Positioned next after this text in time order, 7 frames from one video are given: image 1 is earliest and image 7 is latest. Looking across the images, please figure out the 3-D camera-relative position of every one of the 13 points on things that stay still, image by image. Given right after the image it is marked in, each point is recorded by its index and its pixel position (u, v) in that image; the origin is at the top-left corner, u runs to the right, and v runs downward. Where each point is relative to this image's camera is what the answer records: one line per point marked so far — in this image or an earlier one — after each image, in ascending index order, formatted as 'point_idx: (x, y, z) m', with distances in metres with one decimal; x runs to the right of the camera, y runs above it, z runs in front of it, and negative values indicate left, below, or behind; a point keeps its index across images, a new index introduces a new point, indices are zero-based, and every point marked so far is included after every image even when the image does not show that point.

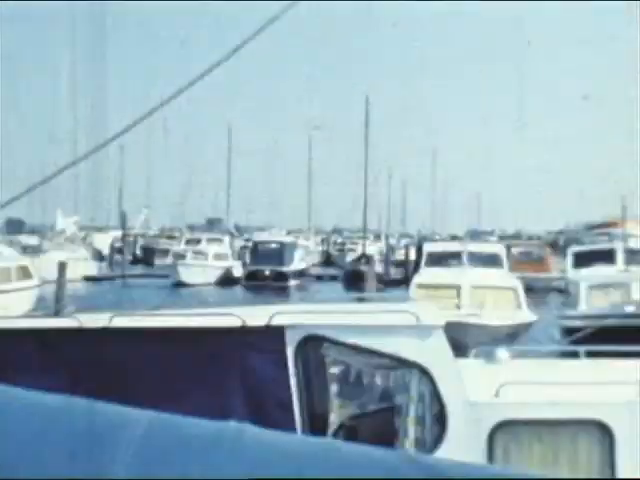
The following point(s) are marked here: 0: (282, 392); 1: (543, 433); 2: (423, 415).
0: (-0.2, -0.6, +6.4) m
1: (+0.8, -0.7, +6.1) m
2: (+0.4, -0.7, +6.4) m
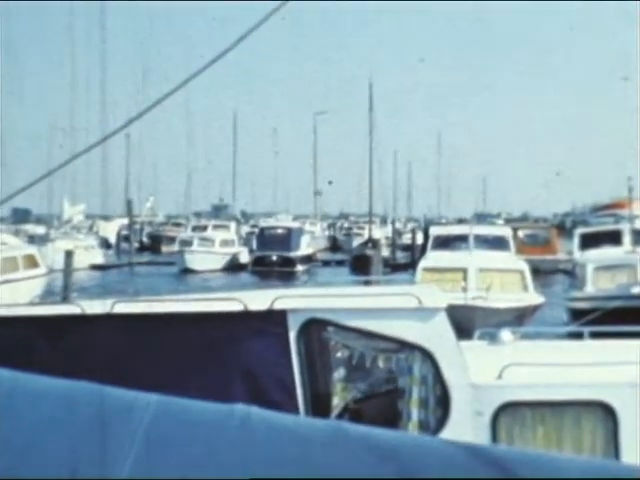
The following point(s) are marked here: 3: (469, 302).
0: (-0.1, -0.5, +6.4) m
1: (+0.9, -0.7, +6.1) m
2: (+0.4, -0.6, +6.4) m
3: (+1.4, -0.6, +14.9) m
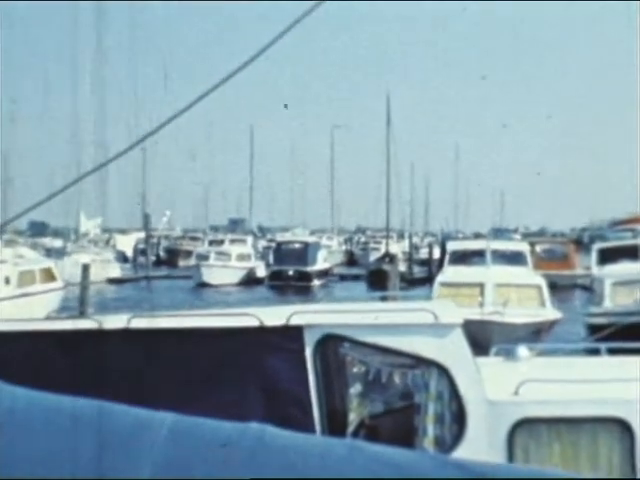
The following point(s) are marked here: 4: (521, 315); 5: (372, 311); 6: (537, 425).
0: (-0.1, -0.6, +6.4) m
1: (+0.9, -0.7, +6.1) m
2: (+0.5, -0.7, +6.4) m
3: (+1.6, -0.7, +14.9) m
4: (+2.3, -0.9, +18.3) m
5: (+0.2, -0.3, +6.8) m
6: (+0.8, -0.7, +6.2) m
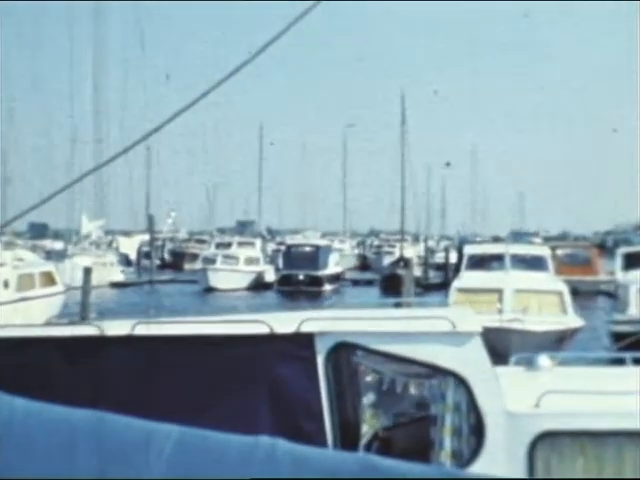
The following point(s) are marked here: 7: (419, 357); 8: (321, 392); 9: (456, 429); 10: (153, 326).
0: (0.0, -0.6, +6.1) m
1: (+1.0, -0.7, +5.8) m
2: (+0.5, -0.7, +6.1) m
3: (+1.7, -0.8, +14.6) m
4: (+2.4, -0.9, +17.9) m
5: (+0.3, -0.3, +6.5) m
6: (+0.9, -0.7, +5.9) m
7: (+0.4, -0.5, +6.2) m
8: (0.0, -0.6, +6.1) m
9: (+0.5, -0.7, +6.1) m
10: (-0.7, -0.4, +6.5) m
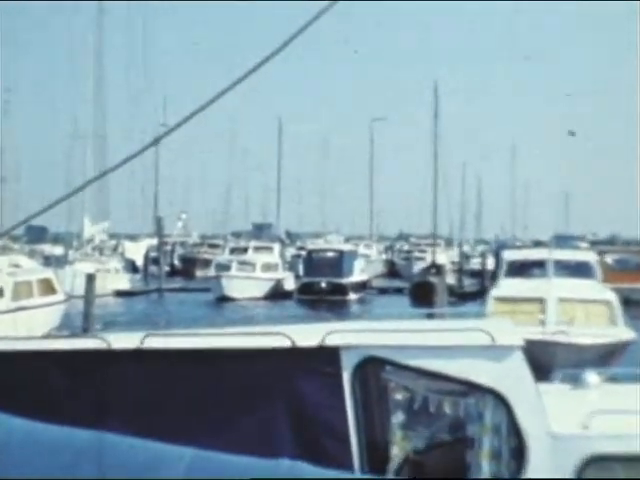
0: (+0.1, -0.6, +5.5) m
1: (+1.1, -0.8, +5.2) m
2: (+0.6, -0.7, +5.5) m
3: (+1.8, -0.9, +14.0) m
4: (+2.7, -1.0, +17.3) m
5: (+0.4, -0.3, +5.9) m
6: (+1.0, -0.7, +5.3) m
7: (+0.5, -0.5, +5.6) m
8: (+0.1, -0.6, +5.5) m
9: (+0.6, -0.7, +5.5) m
10: (-0.6, -0.4, +5.9) m
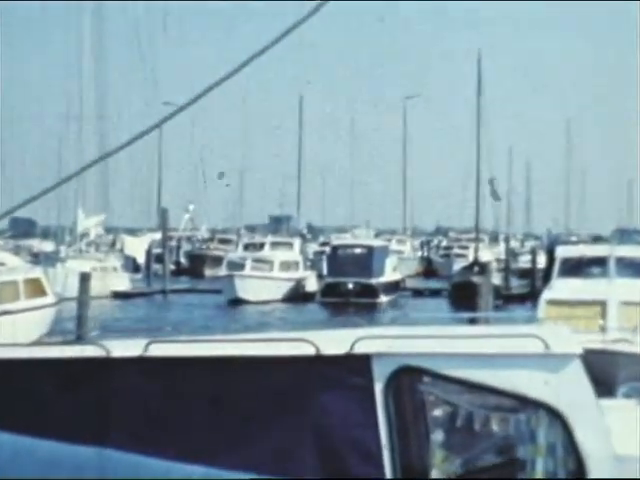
0: (+0.1, -0.6, +4.7) m
1: (+1.1, -0.7, +4.4) m
2: (+0.7, -0.7, +4.7) m
3: (+2.0, -1.0, +13.2) m
4: (+2.8, -1.2, +16.5) m
5: (+0.5, -0.3, +5.1) m
6: (+1.1, -0.7, +4.5) m
7: (+0.6, -0.4, +4.8) m
8: (+0.2, -0.6, +4.7) m
9: (+0.7, -0.7, +4.7) m
10: (-0.5, -0.3, +5.1) m
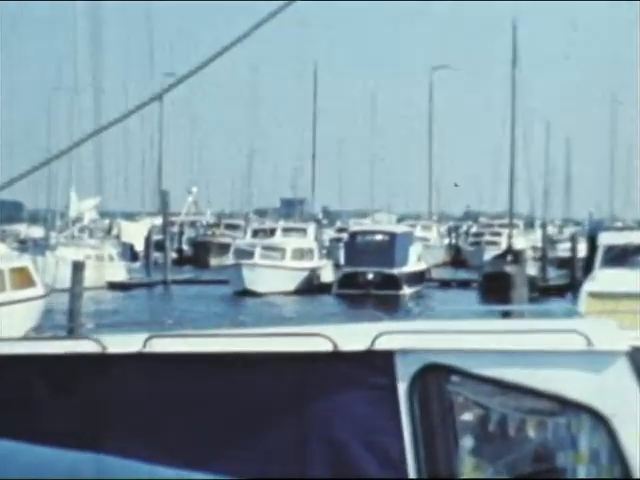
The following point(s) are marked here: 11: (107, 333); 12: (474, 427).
0: (+0.2, -0.5, +4.2) m
1: (+1.2, -0.7, +3.9) m
2: (+0.7, -0.6, +4.2) m
3: (+2.1, -1.0, +12.6) m
4: (+3.0, -1.2, +15.9) m
5: (+0.5, -0.3, +4.6) m
6: (+1.1, -0.7, +4.0) m
7: (+0.6, -0.4, +4.3) m
8: (+0.2, -0.5, +4.2) m
9: (+0.7, -0.7, +4.2) m
10: (-0.5, -0.3, +4.6) m
11: (-0.7, -0.3, +5.0) m
12: (+0.4, -0.5, +4.4) m
